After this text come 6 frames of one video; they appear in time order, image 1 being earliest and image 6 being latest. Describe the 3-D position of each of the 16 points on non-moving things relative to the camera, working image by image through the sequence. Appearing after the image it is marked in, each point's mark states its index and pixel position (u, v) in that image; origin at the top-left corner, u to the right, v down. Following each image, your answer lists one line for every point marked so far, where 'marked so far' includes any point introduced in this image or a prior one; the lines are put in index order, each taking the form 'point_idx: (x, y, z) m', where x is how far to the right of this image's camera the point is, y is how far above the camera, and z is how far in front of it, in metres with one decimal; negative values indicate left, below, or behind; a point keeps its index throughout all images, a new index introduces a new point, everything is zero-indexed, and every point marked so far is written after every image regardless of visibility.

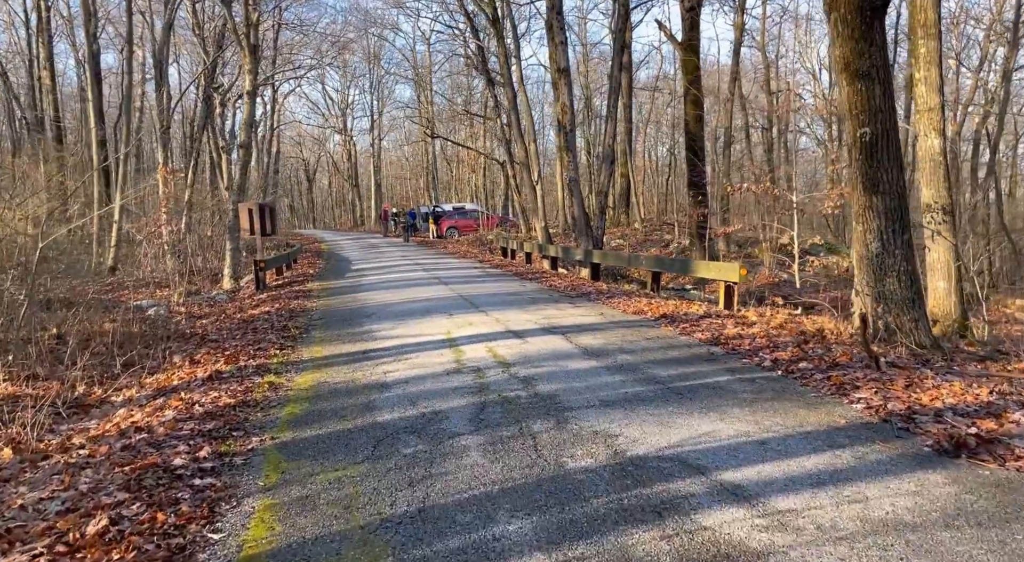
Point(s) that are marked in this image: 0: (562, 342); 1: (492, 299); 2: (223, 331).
0: (+0.5, -0.6, +7.2) m
1: (-0.3, -0.3, +10.8) m
2: (-3.8, -0.7, +9.8) m
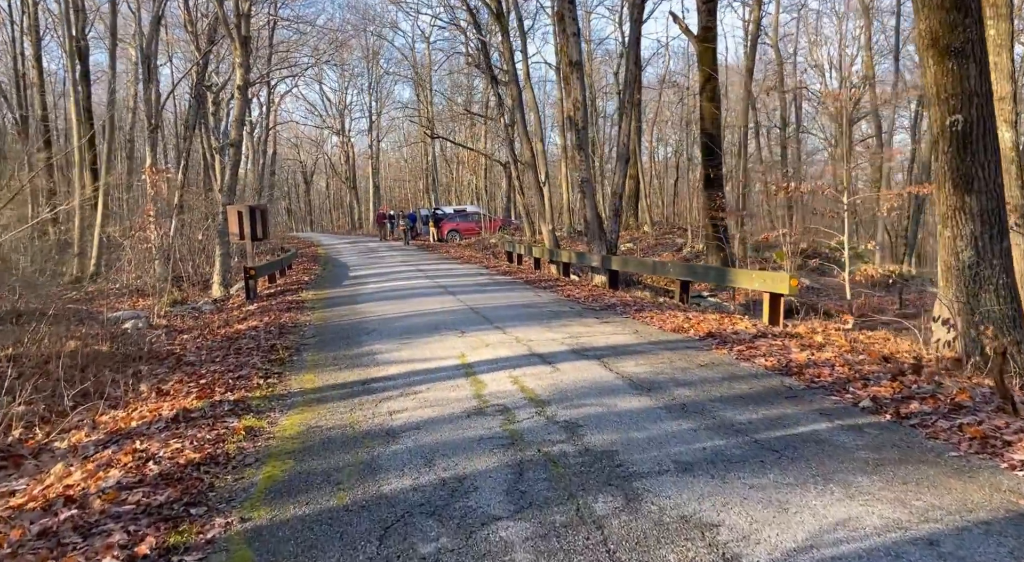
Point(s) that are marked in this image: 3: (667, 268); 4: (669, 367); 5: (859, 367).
0: (+0.7, -0.7, +6.1) m
1: (-0.1, -0.4, +9.7) m
2: (-3.6, -0.8, +8.7) m
3: (+2.4, +0.2, +11.4) m
4: (+1.3, -0.7, +6.0) m
5: (+2.6, -0.7, +5.7) m
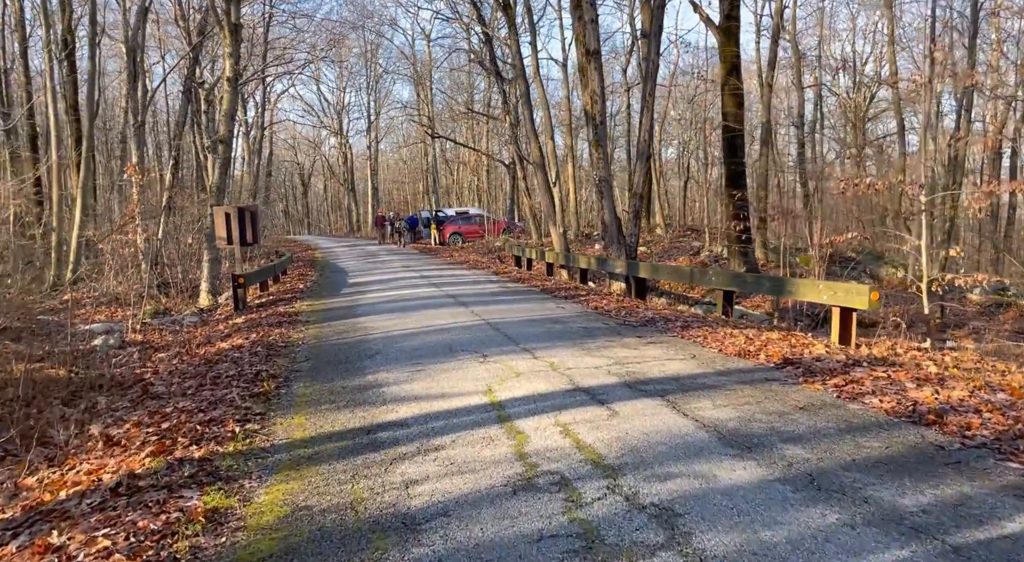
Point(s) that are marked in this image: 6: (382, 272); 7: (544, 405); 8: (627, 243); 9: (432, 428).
0: (+1.0, -0.8, +4.7) m
1: (+0.2, -0.5, +8.3) m
2: (-3.3, -0.9, +7.3) m
3: (+2.6, 0.0, +10.1) m
4: (+1.6, -0.8, +4.7) m
5: (+2.9, -0.8, +4.4) m
6: (-3.3, +0.2, +19.0) m
7: (+0.2, -0.8, +5.1) m
8: (+2.6, +0.9, +16.8) m
9: (-0.5, -0.9, +4.7) m
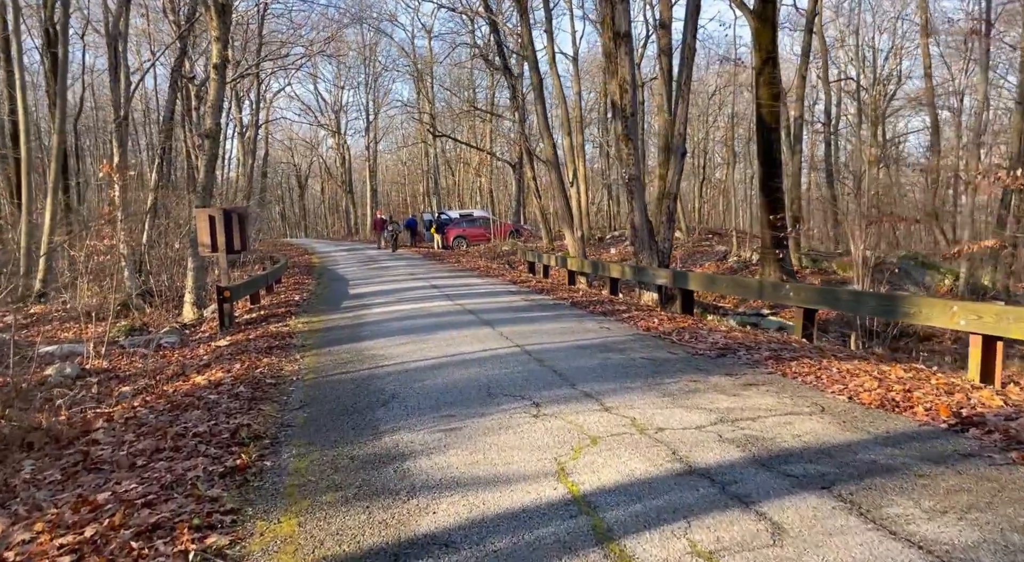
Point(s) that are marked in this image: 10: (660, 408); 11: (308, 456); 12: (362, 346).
0: (+1.4, -1.0, +3.0) m
1: (+0.6, -0.7, +6.6) m
2: (-2.9, -1.1, +5.6) m
3: (+3.1, -0.1, +8.4) m
4: (+2.0, -1.0, +3.0) m
5: (+3.4, -0.9, +2.7) m
6: (-2.9, 0.0, +17.3) m
7: (+0.6, -1.0, +3.4) m
8: (+3.0, +0.7, +15.1) m
9: (-0.1, -1.1, +3.0) m
10: (+1.0, -0.8, +5.1) m
11: (-1.2, -1.0, +4.5) m
12: (-1.7, -0.7, +8.4) m
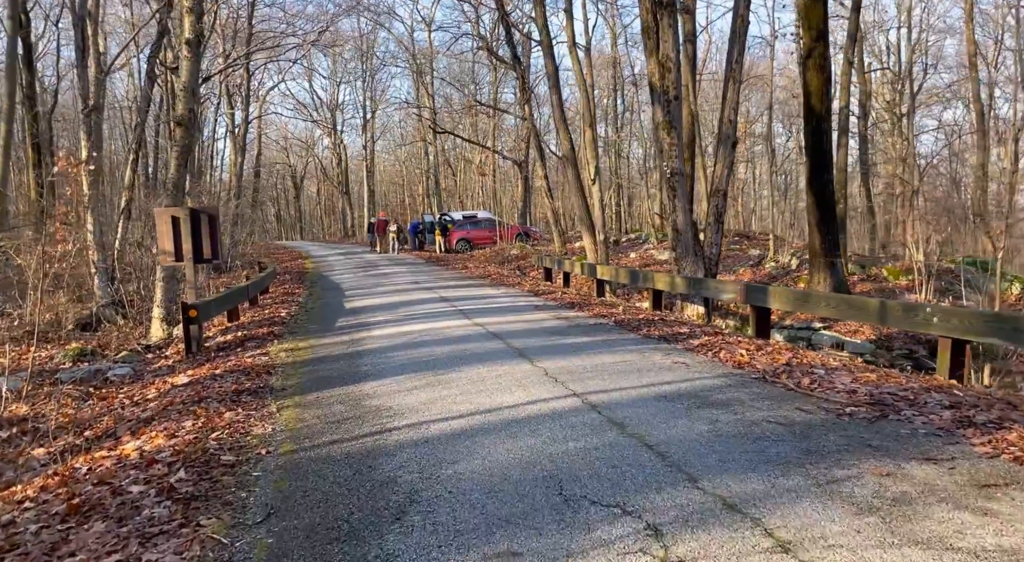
0: (+1.9, -1.2, +0.9) m
1: (+1.0, -0.9, +4.5) m
2: (-2.5, -1.3, +3.5) m
3: (+3.5, -0.3, +6.2) m
4: (+2.4, -1.2, +0.9) m
5: (+3.8, -1.1, +0.5) m
6: (-2.5, -0.2, +15.1) m
7: (+1.1, -1.2, +1.3) m
8: (+3.4, +0.5, +13.0) m
9: (+0.4, -1.3, +0.9) m
10: (+1.4, -1.0, +3.0) m
11: (-0.8, -1.2, +2.3) m
12: (-1.3, -0.9, +6.2) m
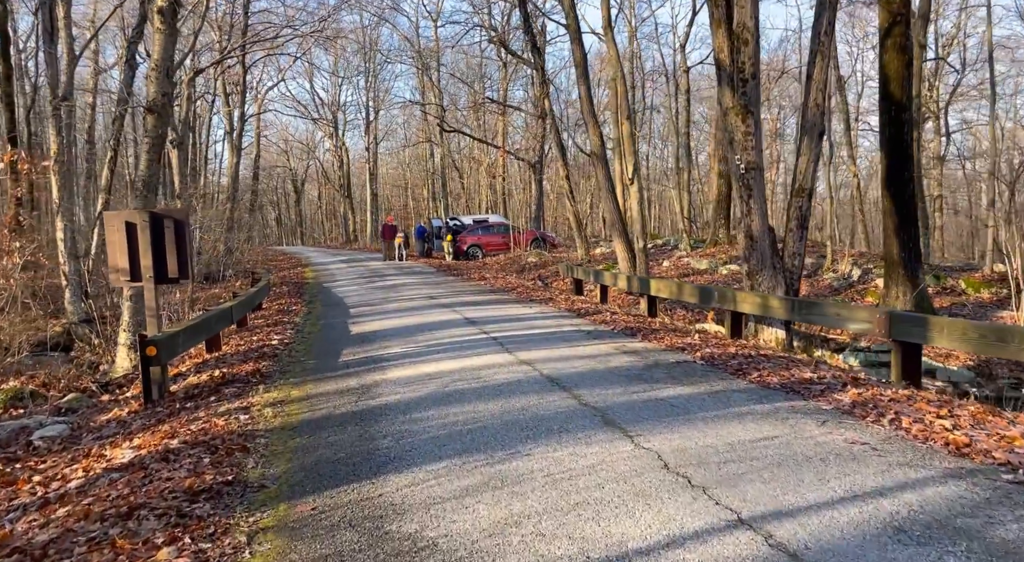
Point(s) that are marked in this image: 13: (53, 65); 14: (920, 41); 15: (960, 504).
0: (+2.4, -1.4, -1.4) m
1: (+1.6, -1.1, +2.2) m
2: (-1.9, -1.5, +1.2) m
3: (+4.1, -0.5, +4.0) m
4: (+3.0, -1.4, -1.4) m
5: (+4.4, -1.3, -1.7) m
6: (-1.9, -0.5, +12.9) m
7: (+1.7, -1.4, -1.0) m
8: (+4.0, +0.2, +10.7) m
9: (+0.9, -1.5, -1.4) m
10: (+2.0, -1.2, +0.7) m
11: (-0.2, -1.4, +0.1) m
12: (-0.7, -1.2, +4.0) m
13: (-10.0, +4.8, +16.3) m
14: (+9.0, +5.3, +16.6) m
15: (+2.1, -1.0, +3.5) m
